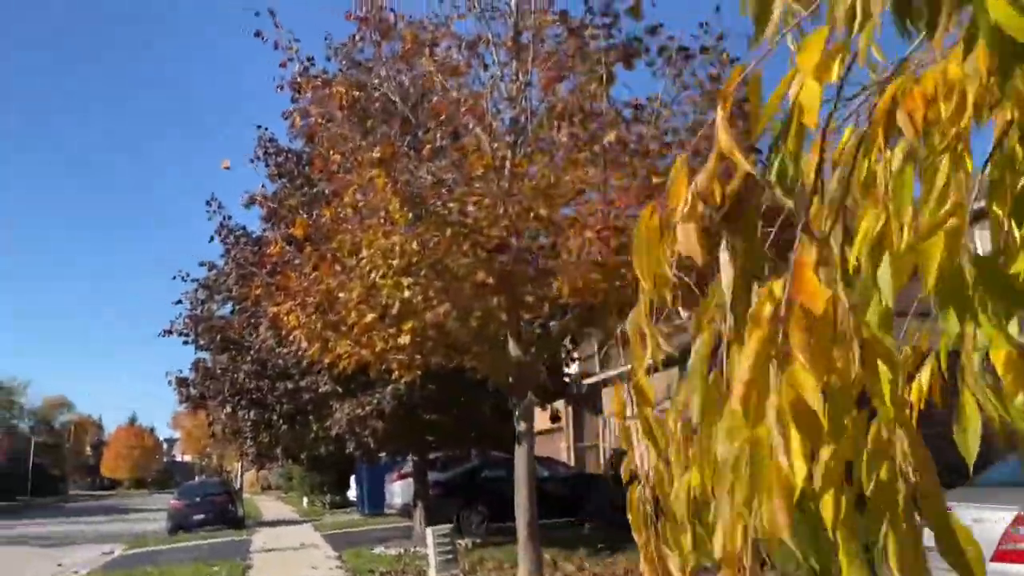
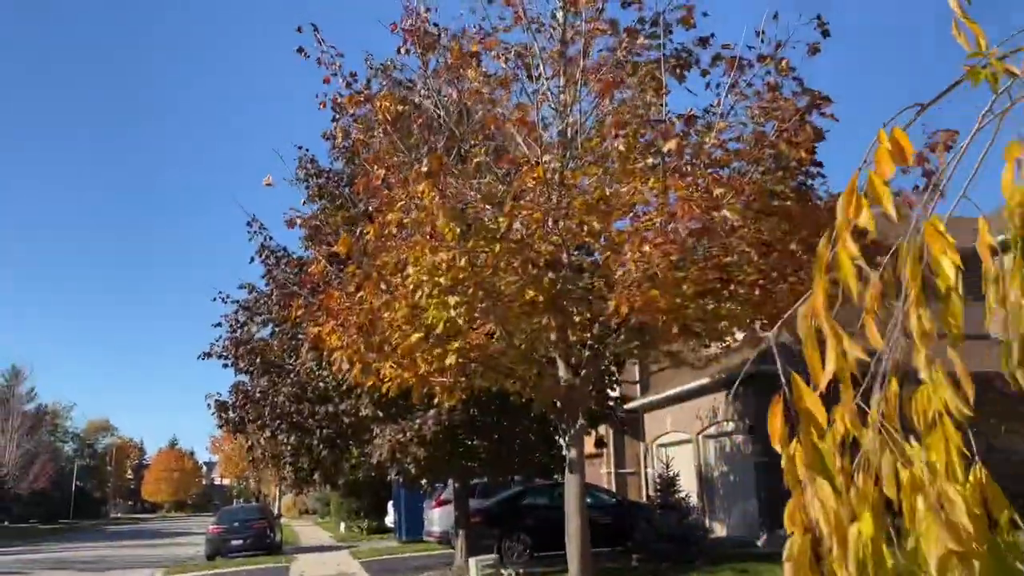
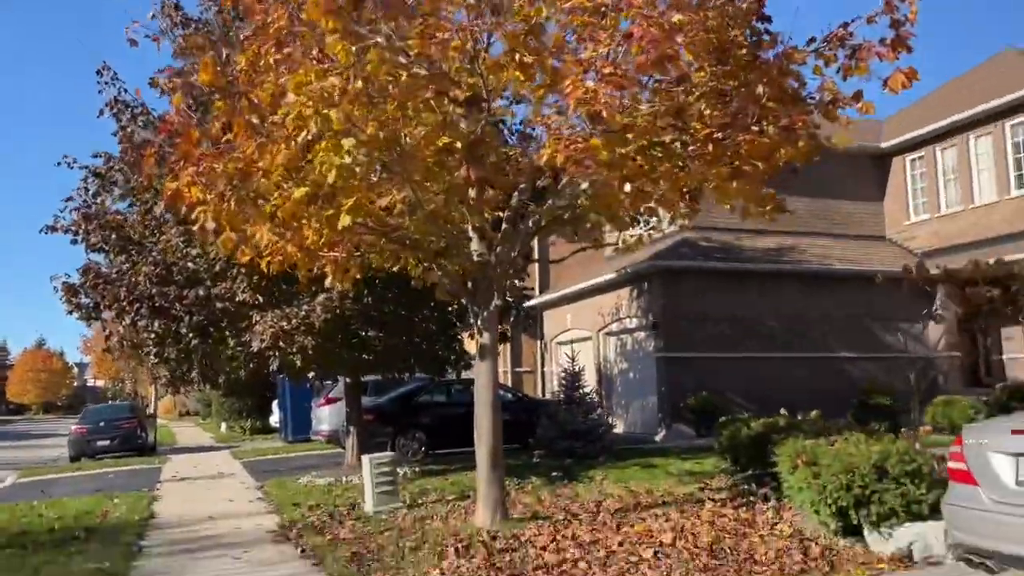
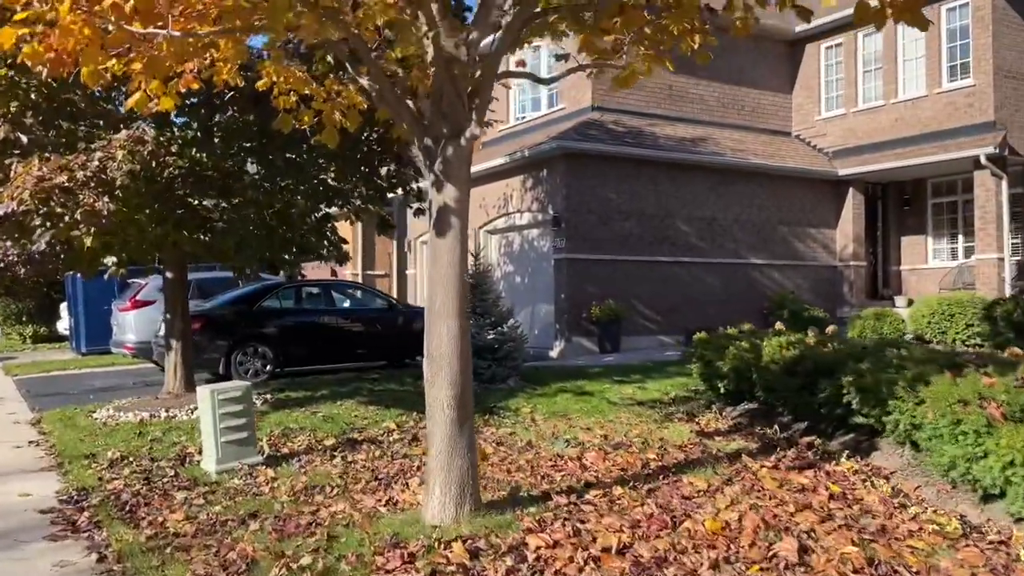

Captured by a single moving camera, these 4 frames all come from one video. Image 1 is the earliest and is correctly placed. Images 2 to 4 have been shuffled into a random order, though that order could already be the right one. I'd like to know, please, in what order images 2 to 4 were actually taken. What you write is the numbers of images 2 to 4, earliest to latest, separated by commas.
2, 3, 4
